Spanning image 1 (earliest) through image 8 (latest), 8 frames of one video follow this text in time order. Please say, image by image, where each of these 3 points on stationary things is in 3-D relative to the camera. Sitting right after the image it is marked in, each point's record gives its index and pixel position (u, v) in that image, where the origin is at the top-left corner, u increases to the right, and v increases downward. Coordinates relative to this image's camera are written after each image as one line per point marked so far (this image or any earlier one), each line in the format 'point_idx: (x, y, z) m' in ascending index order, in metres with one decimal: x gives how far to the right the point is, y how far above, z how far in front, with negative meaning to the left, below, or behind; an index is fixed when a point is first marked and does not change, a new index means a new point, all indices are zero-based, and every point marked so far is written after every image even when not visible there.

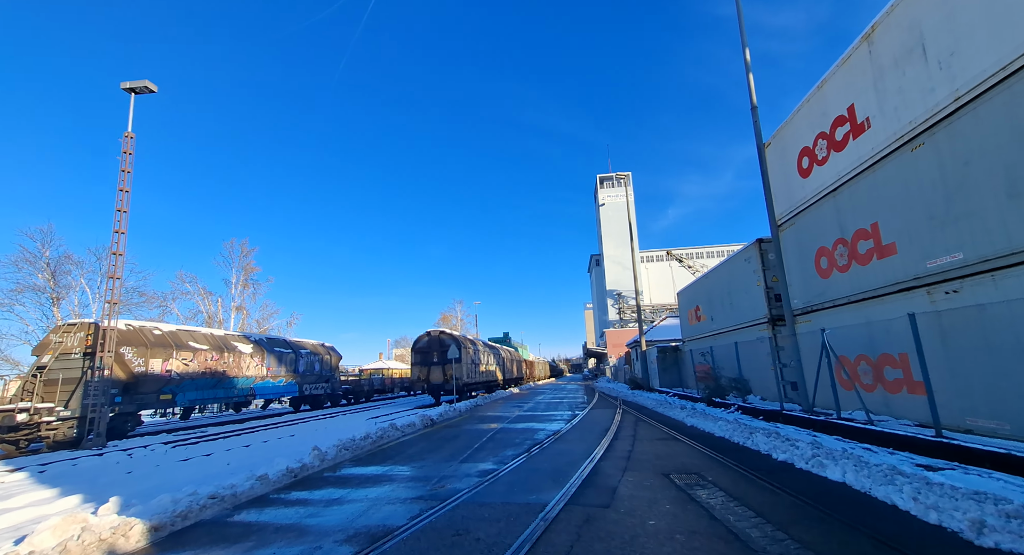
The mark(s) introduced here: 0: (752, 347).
0: (+8.0, -2.3, +14.1) m
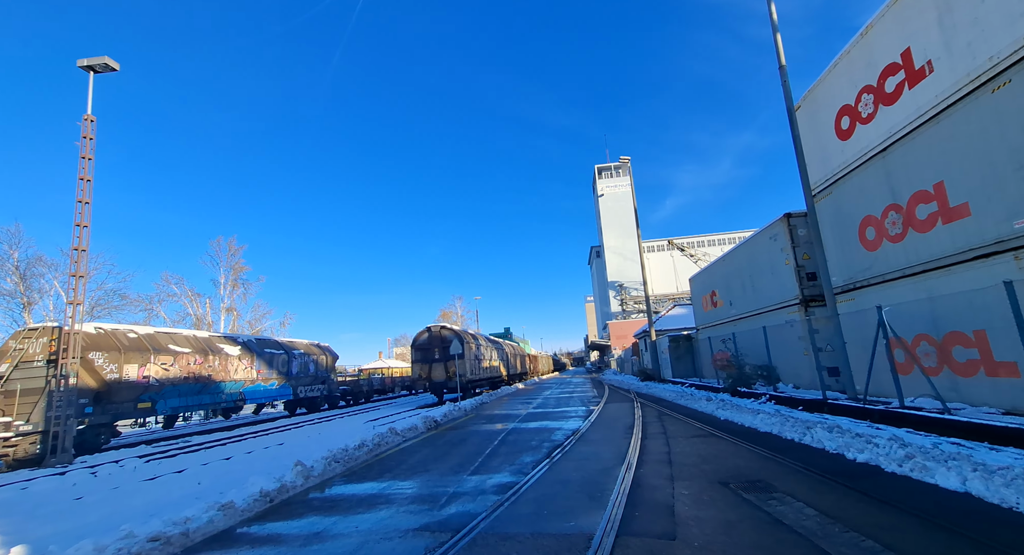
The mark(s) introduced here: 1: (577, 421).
0: (+8.2, -1.7, +13.0) m
1: (+1.9, -4.0, +12.1) m
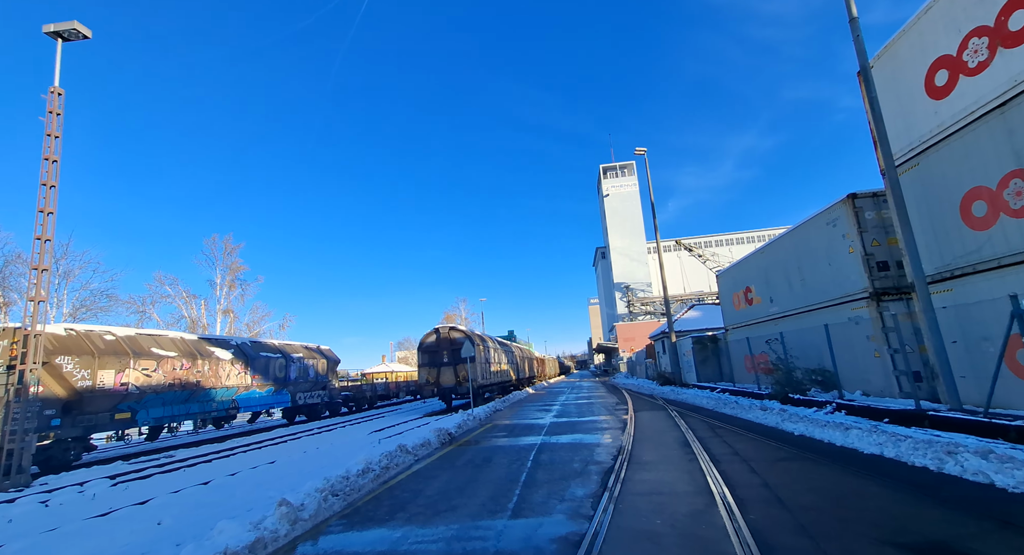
0: (+8.8, -1.4, +11.4) m
1: (+2.5, -3.8, +10.5) m
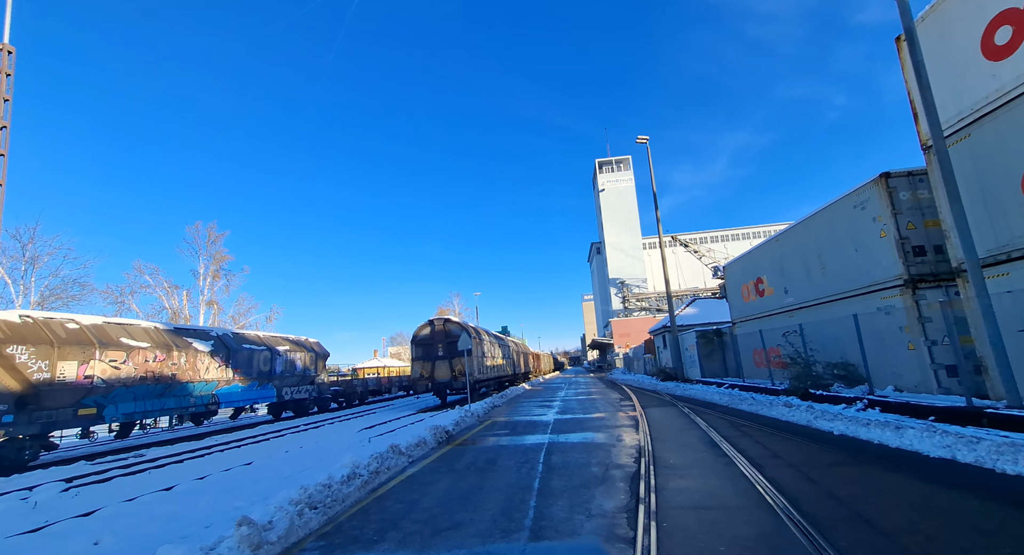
0: (+8.9, -1.1, +10.5) m
1: (+2.6, -3.5, +9.6) m
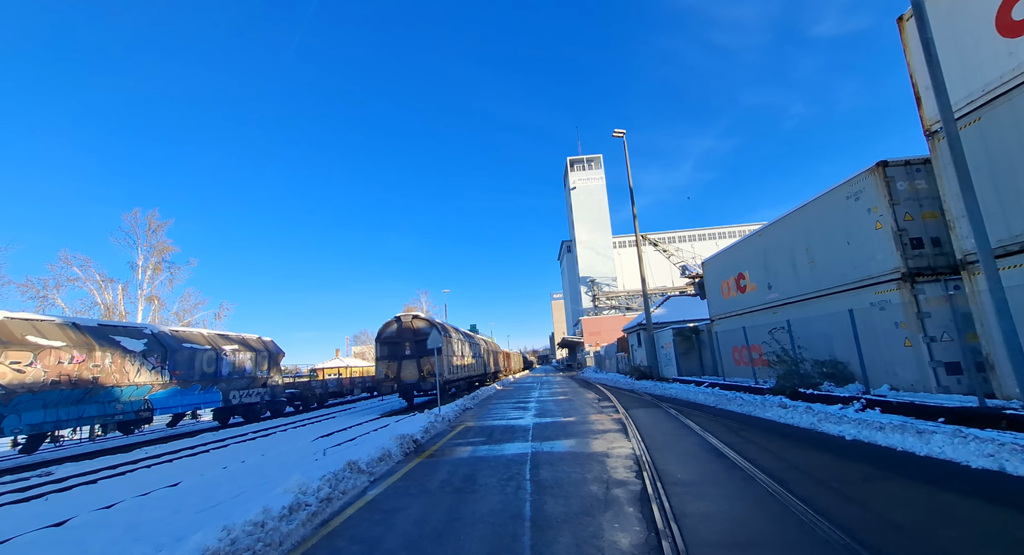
0: (+8.4, -0.9, +10.1) m
1: (+2.1, -3.3, +8.7) m
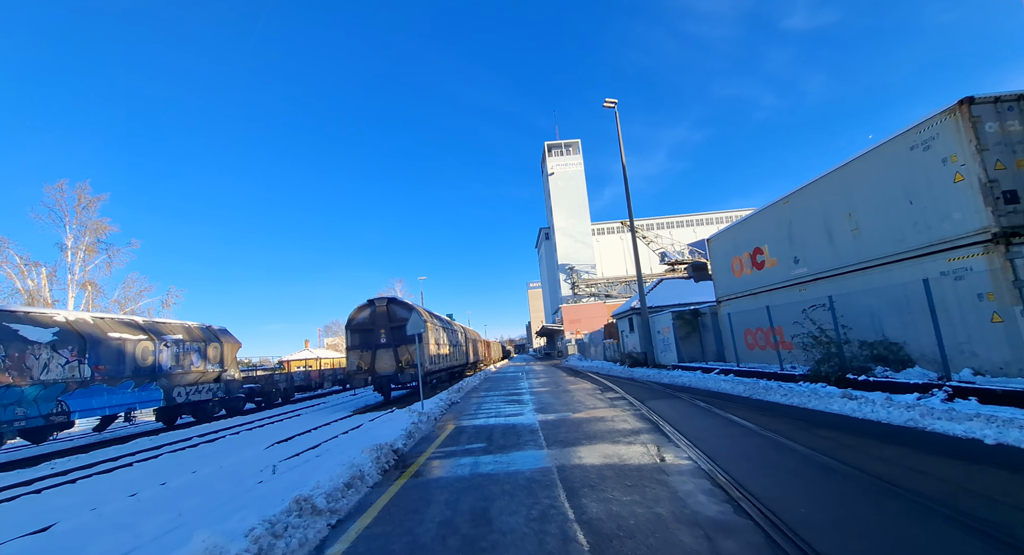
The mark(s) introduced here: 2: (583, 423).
0: (+8.5, -0.2, +8.5) m
1: (+2.3, -2.6, +6.8) m
2: (+1.5, -3.1, +9.1) m
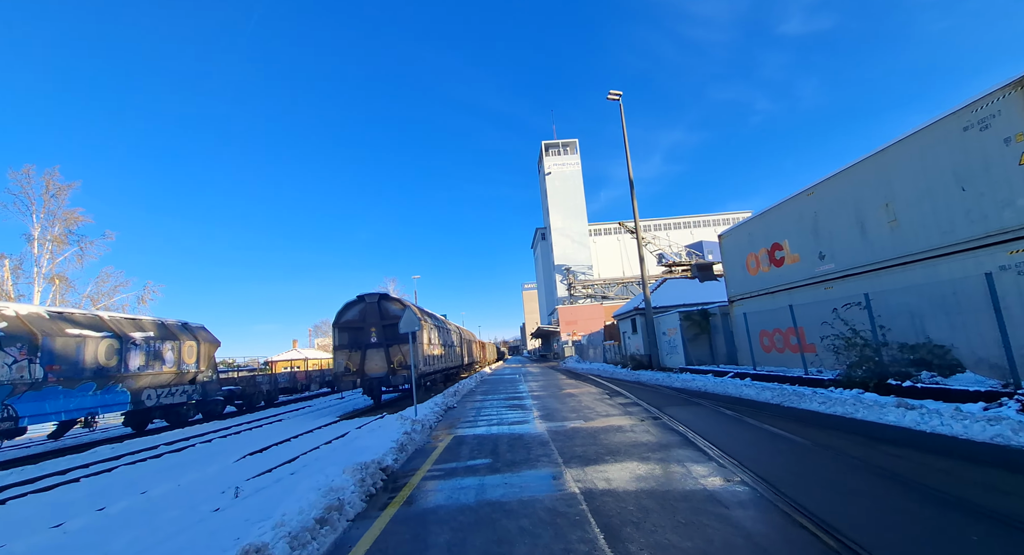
0: (+8.6, -0.1, +7.6) m
1: (+2.5, -2.4, +5.8) m
2: (+1.6, -2.9, +8.1) m
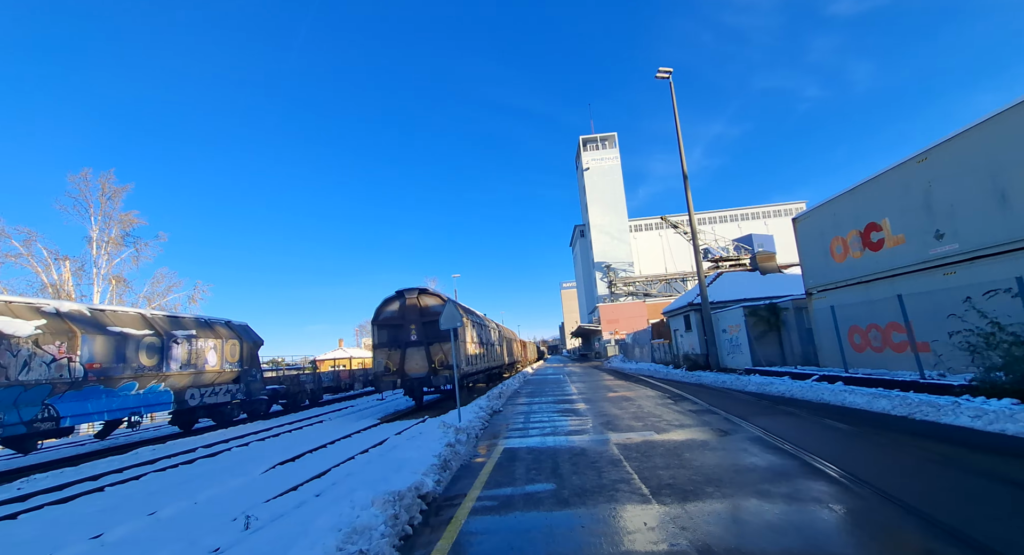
0: (+9.5, +0.2, +5.5) m
1: (+3.2, -2.2, +4.3) m
2: (+2.6, -2.7, +6.6) m
